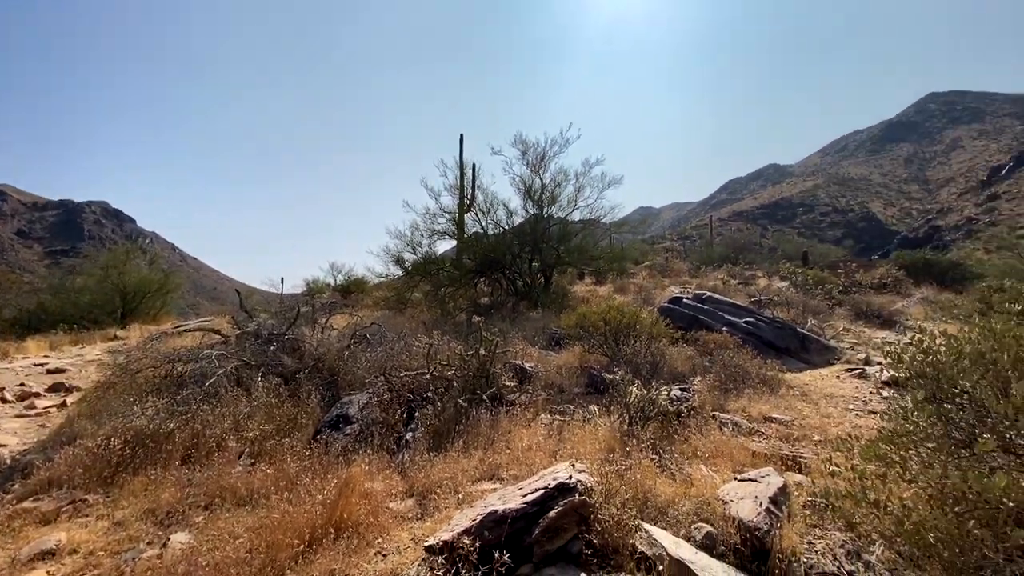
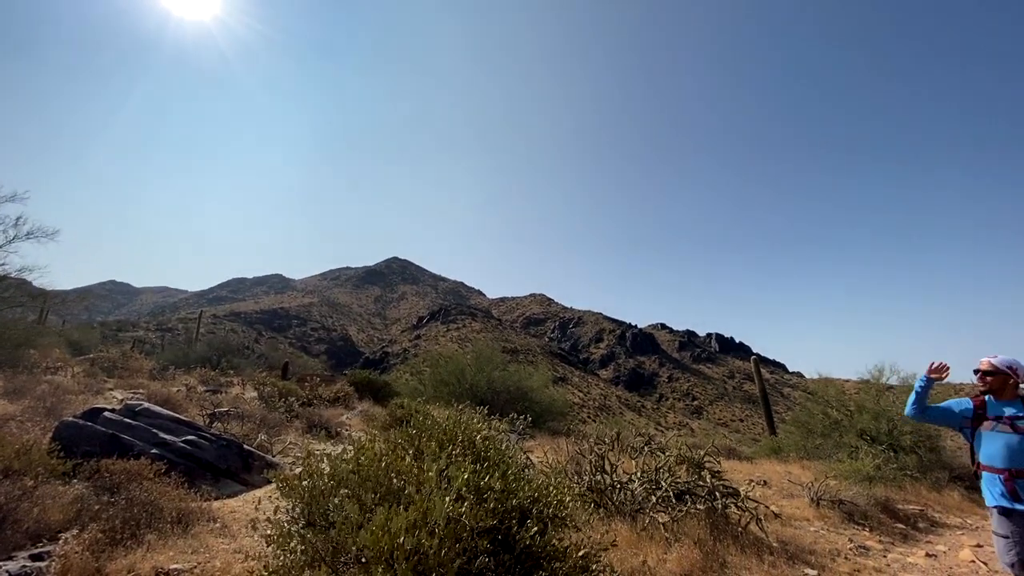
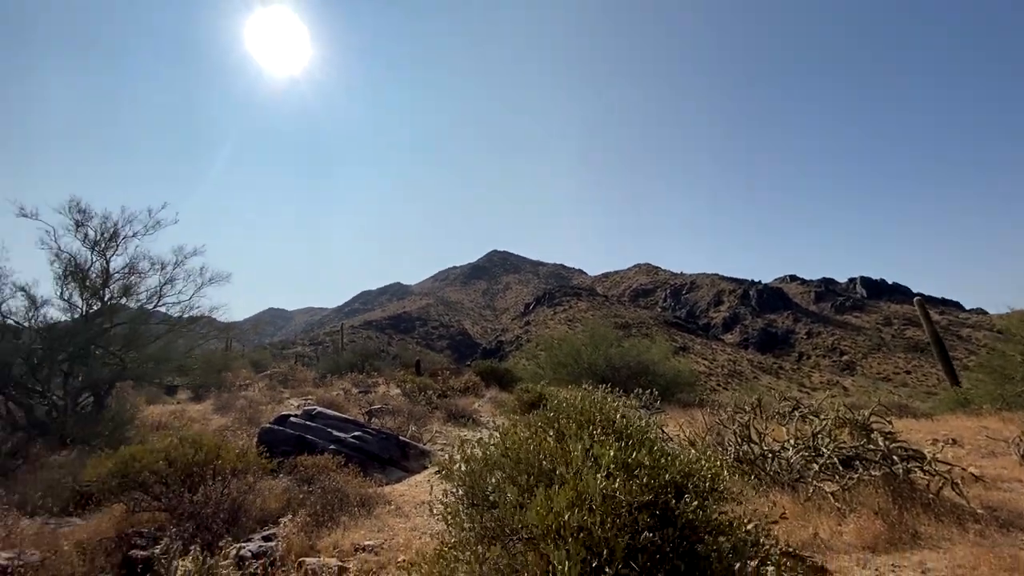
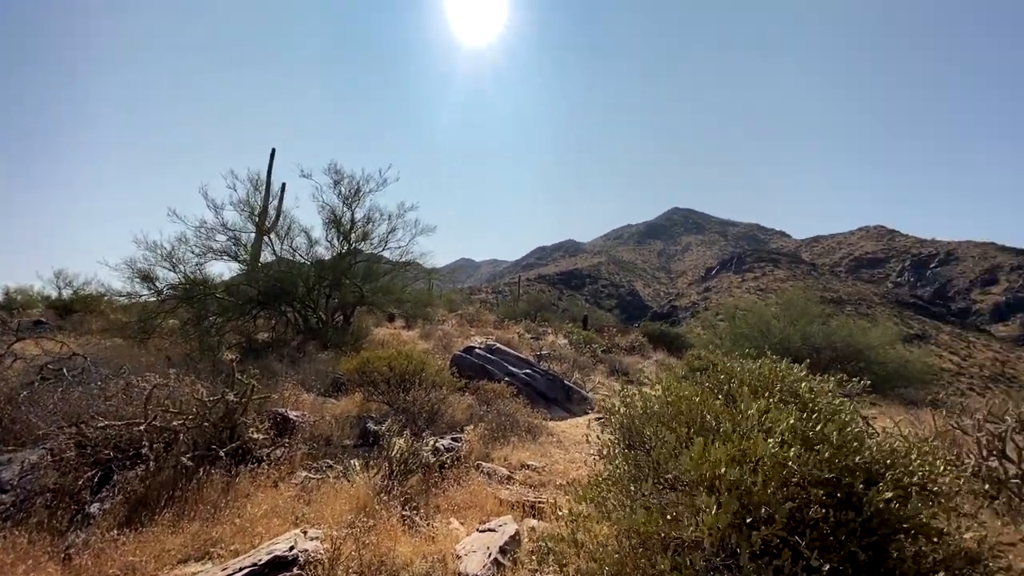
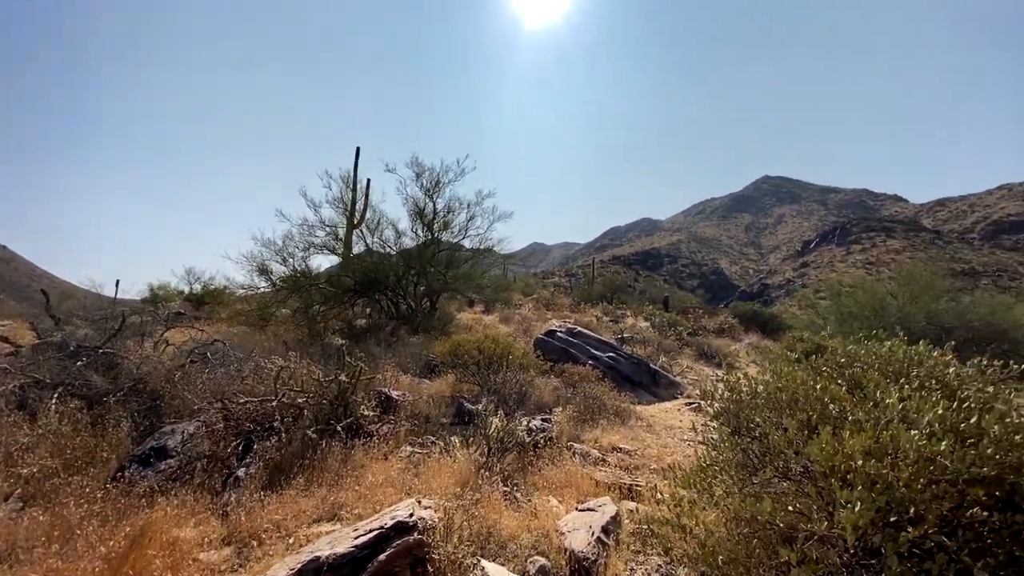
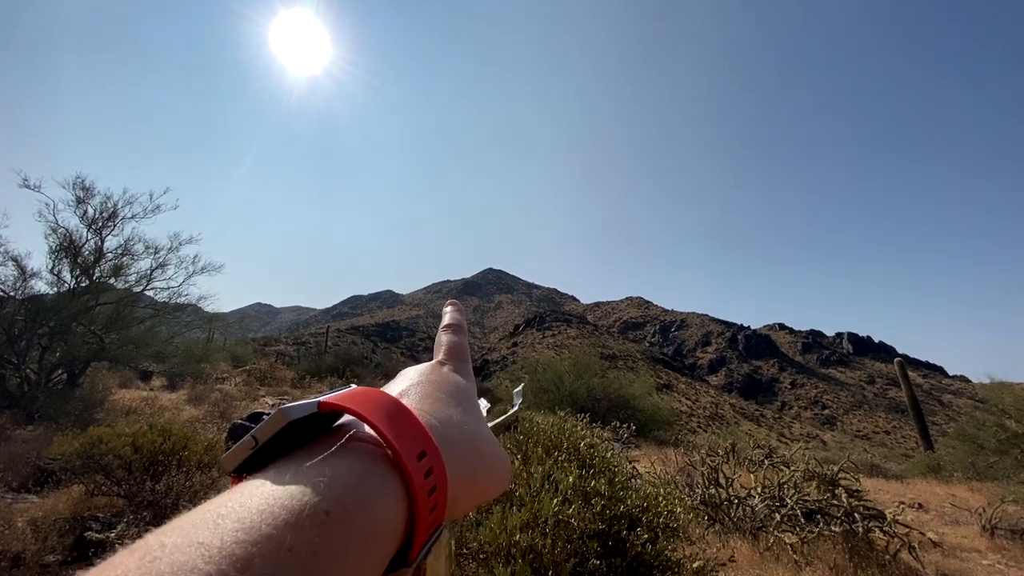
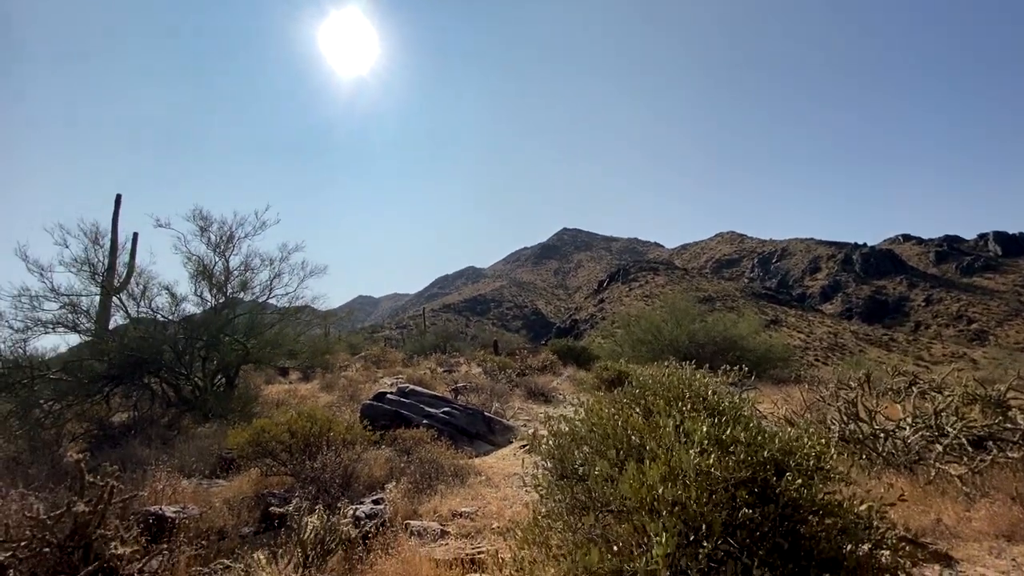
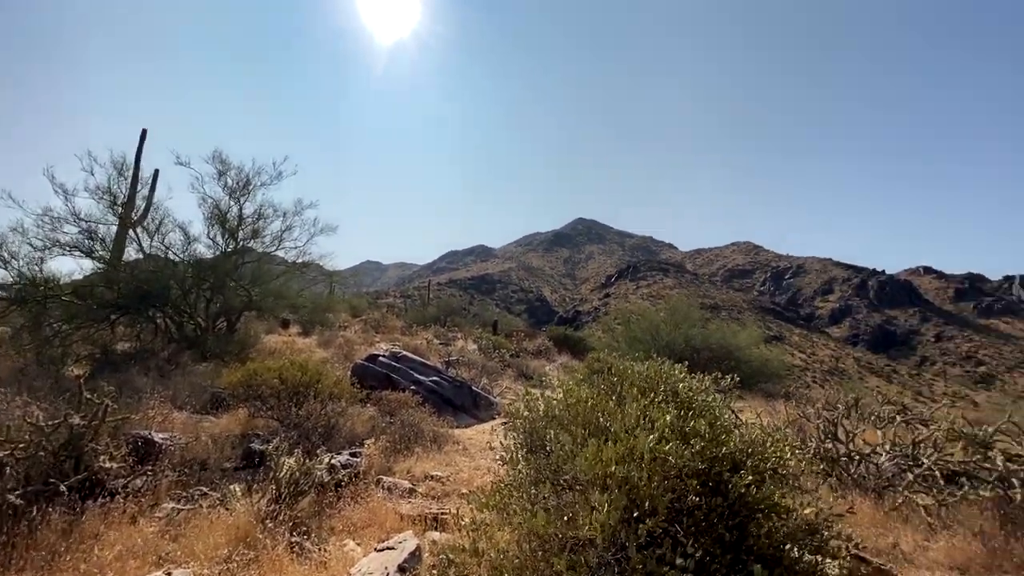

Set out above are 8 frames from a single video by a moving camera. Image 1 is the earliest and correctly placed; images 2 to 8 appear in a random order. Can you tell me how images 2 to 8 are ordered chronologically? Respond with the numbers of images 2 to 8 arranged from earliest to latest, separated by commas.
5, 4, 8, 6, 2, 3, 7
